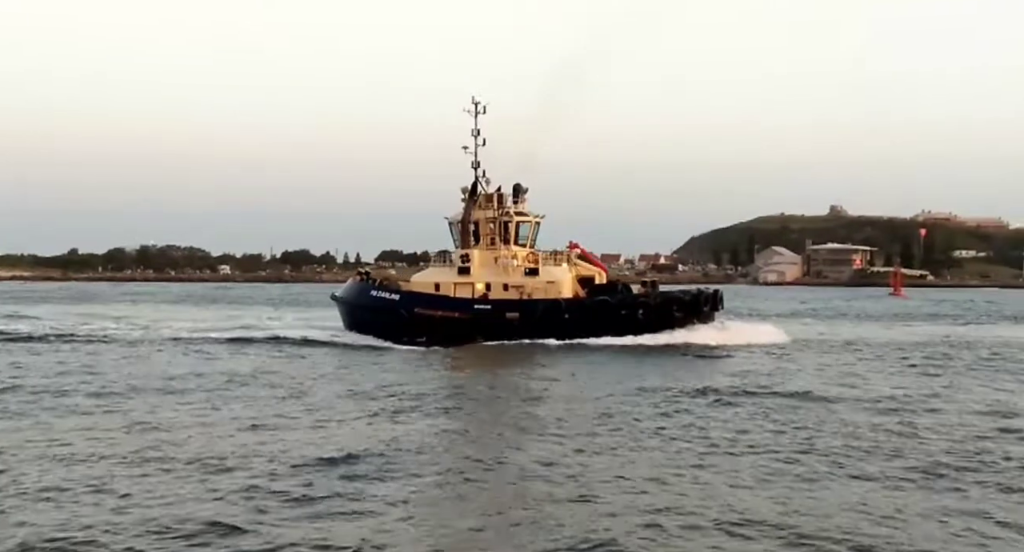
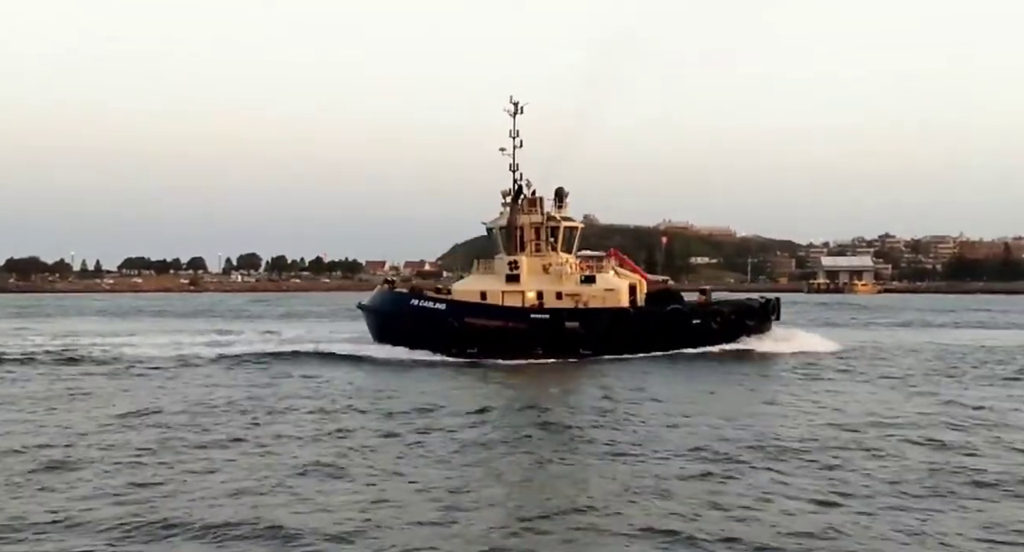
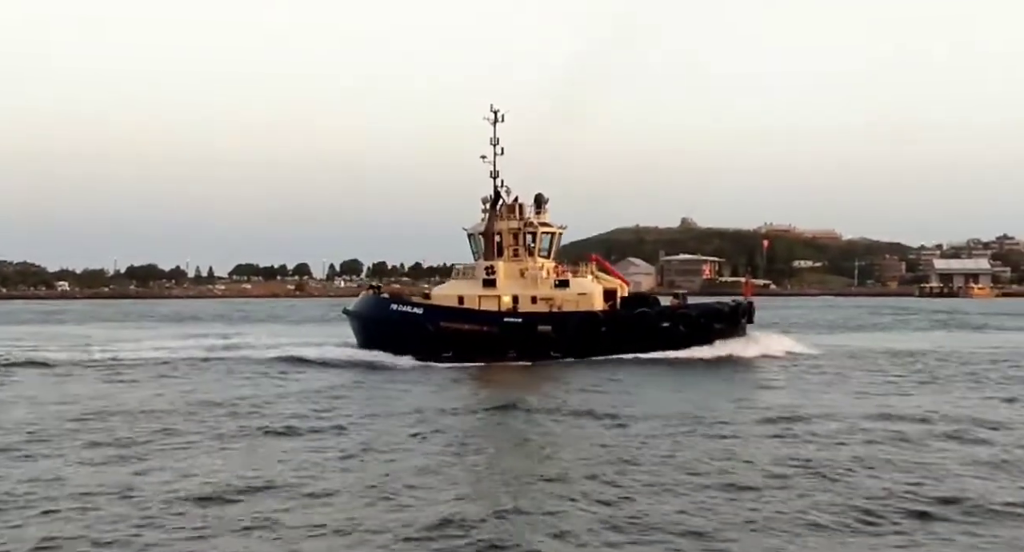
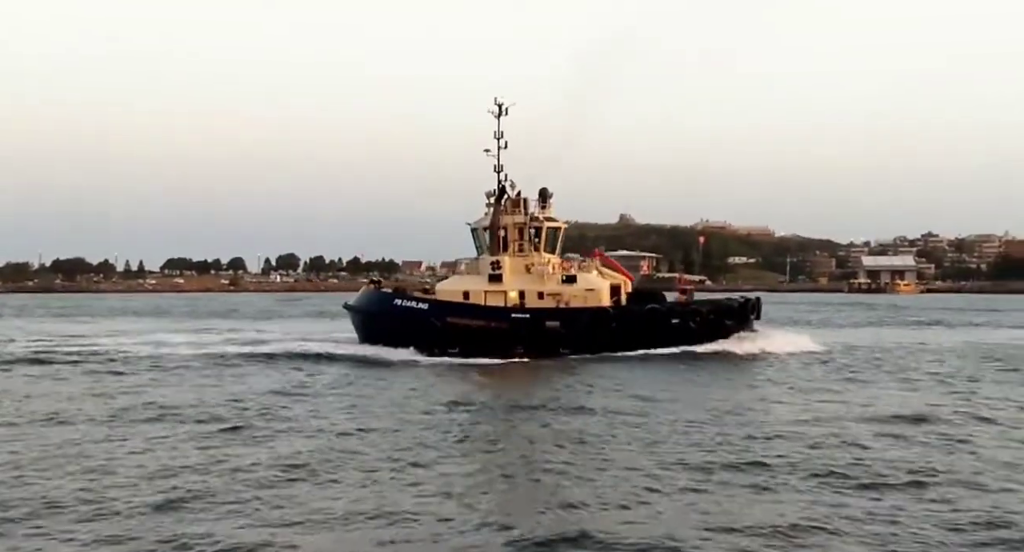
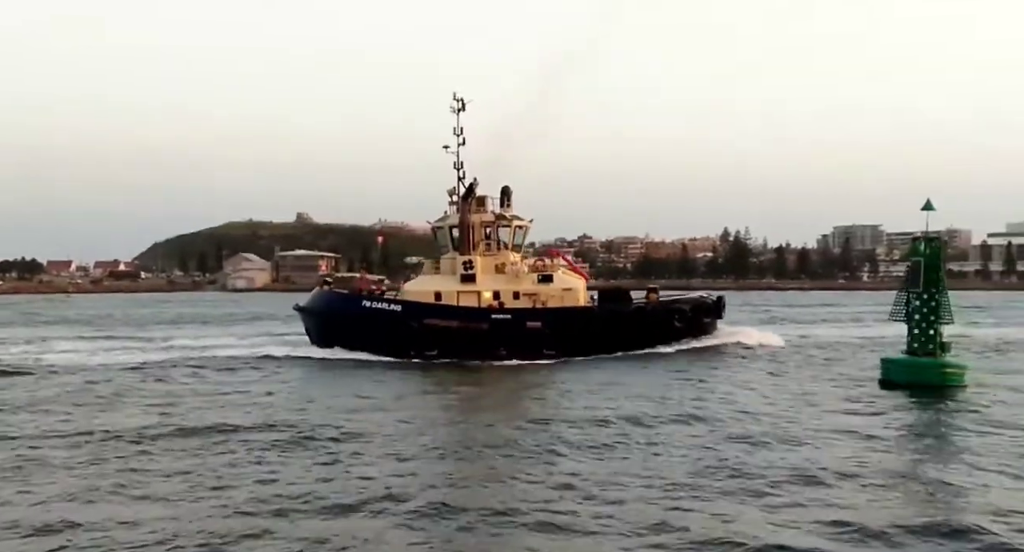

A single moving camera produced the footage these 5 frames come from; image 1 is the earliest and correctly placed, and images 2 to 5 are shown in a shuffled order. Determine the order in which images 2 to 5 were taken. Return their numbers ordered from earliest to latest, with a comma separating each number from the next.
3, 4, 2, 5
